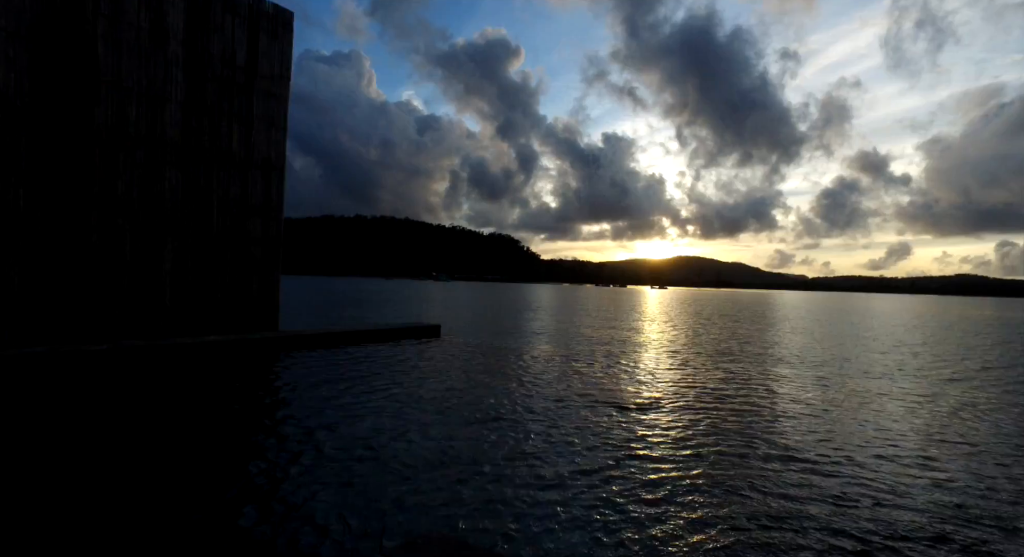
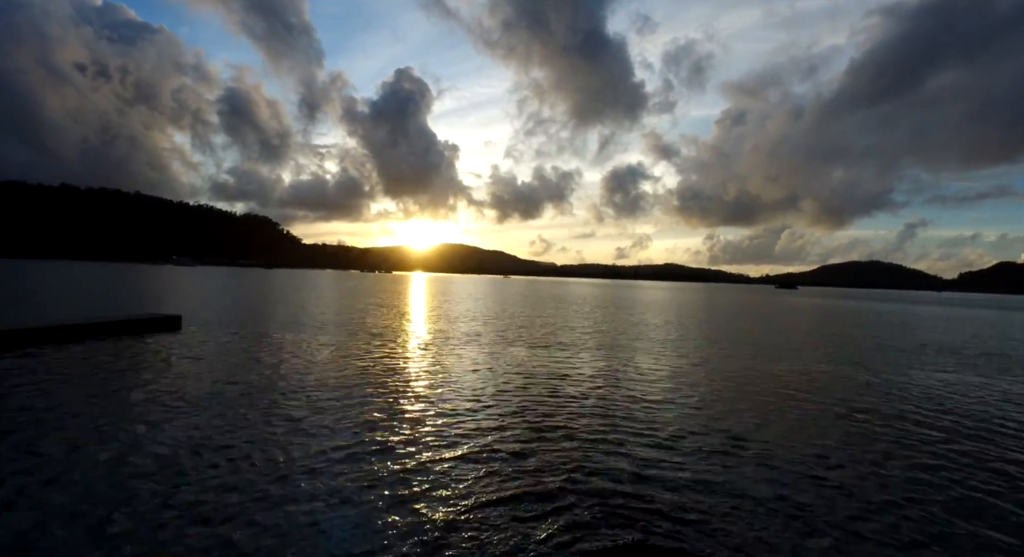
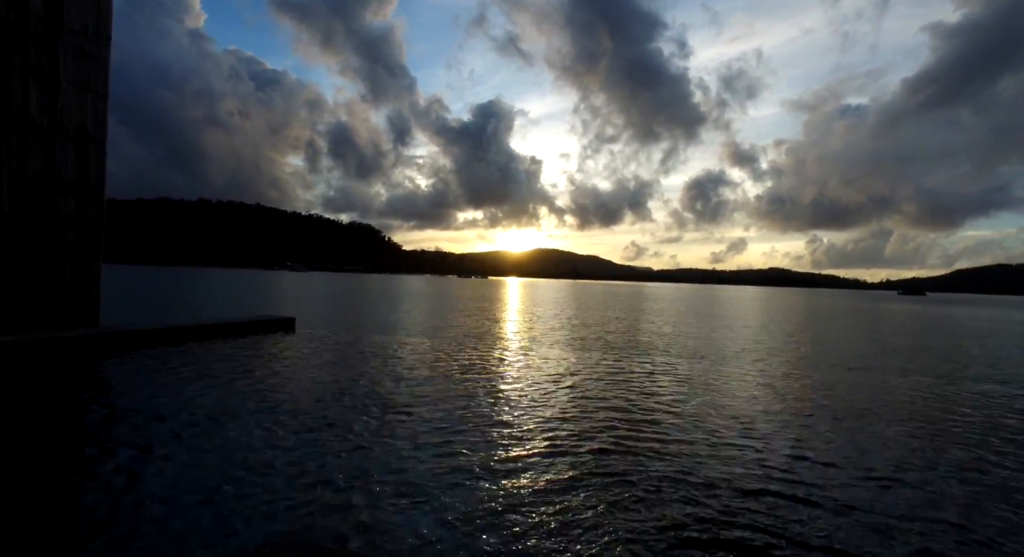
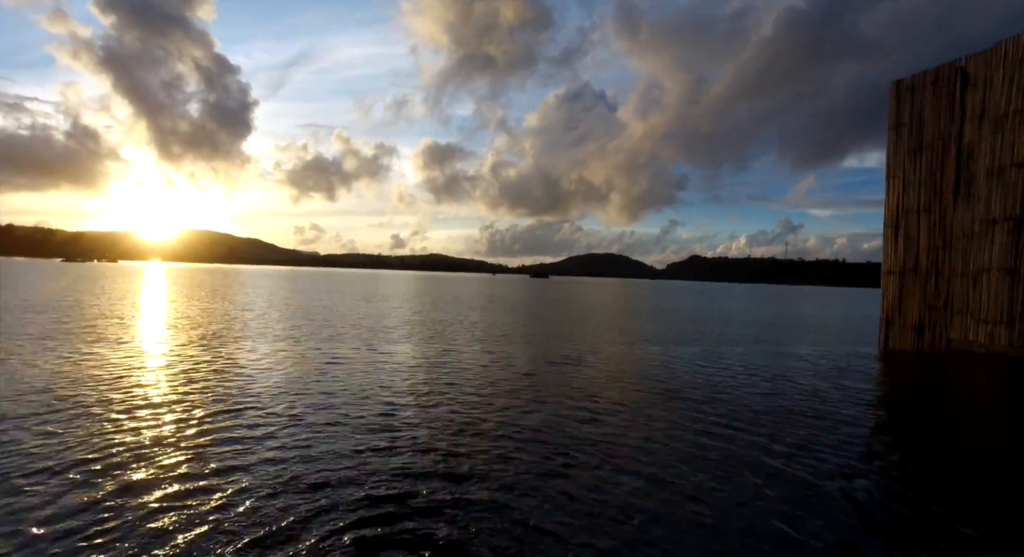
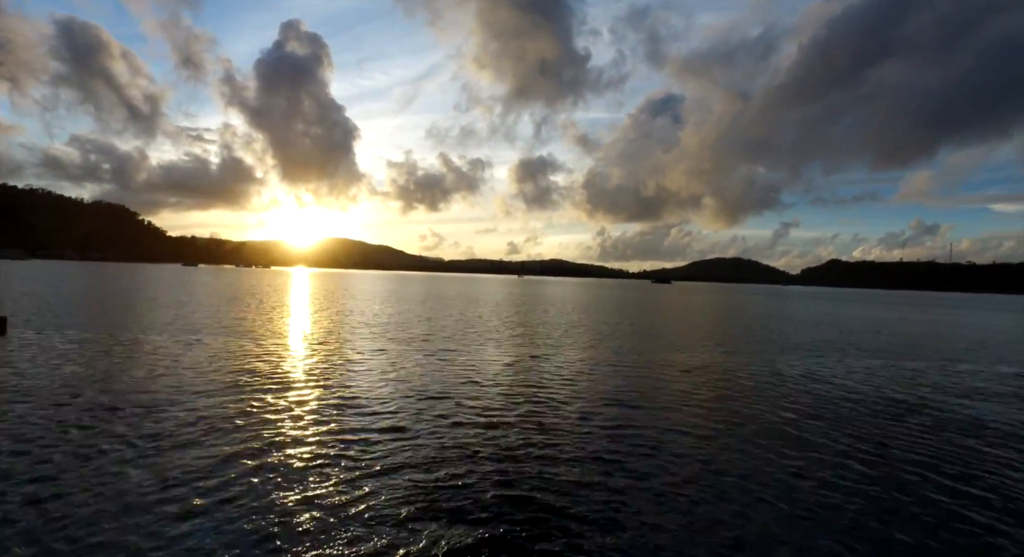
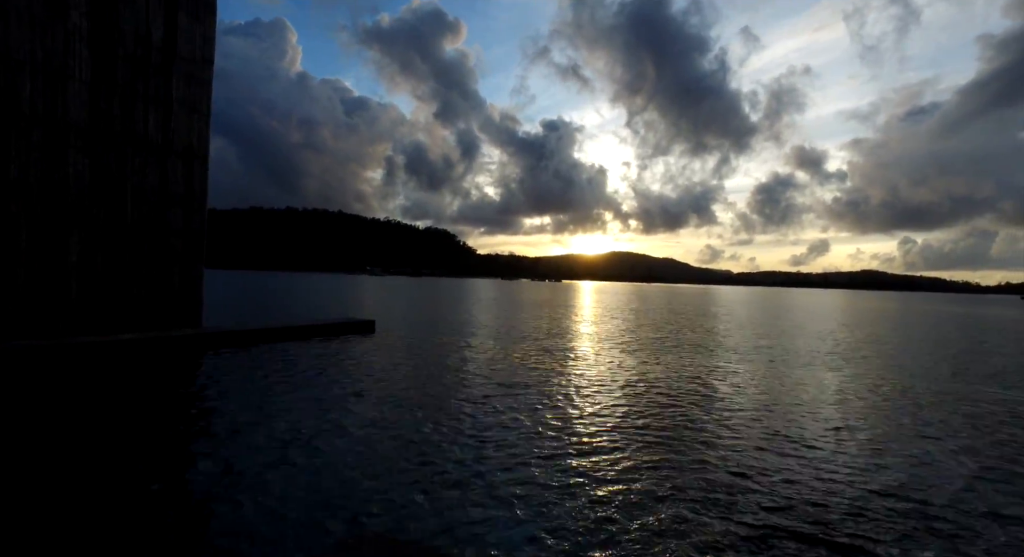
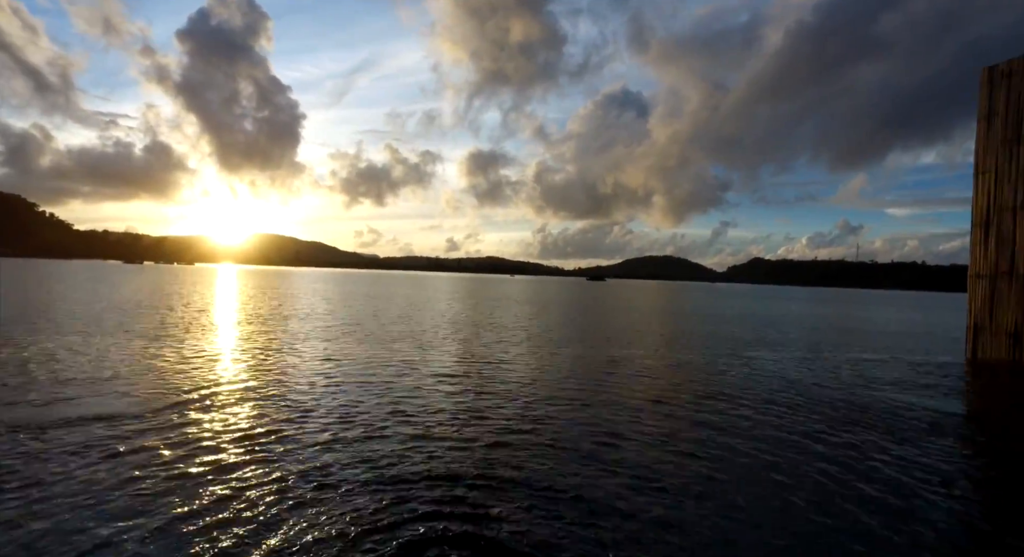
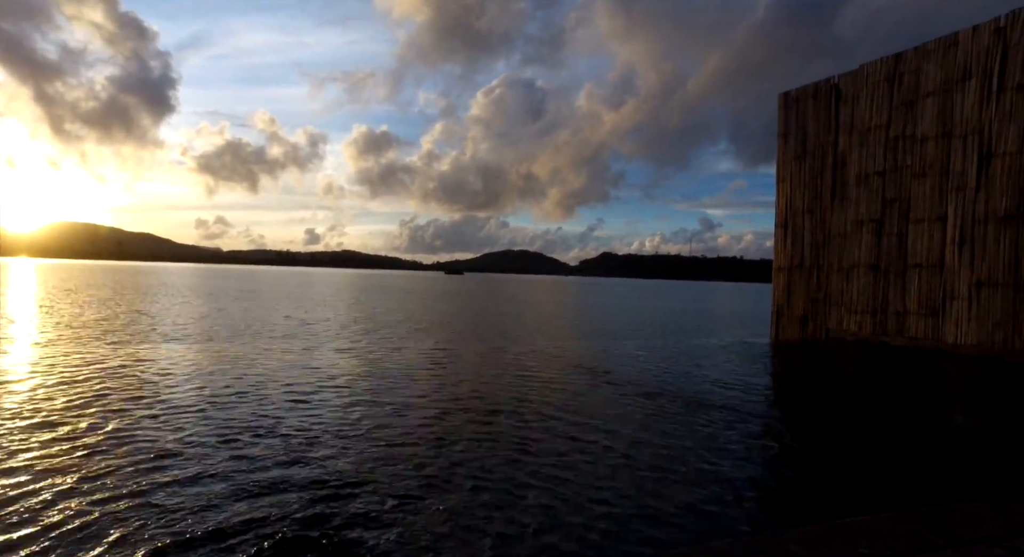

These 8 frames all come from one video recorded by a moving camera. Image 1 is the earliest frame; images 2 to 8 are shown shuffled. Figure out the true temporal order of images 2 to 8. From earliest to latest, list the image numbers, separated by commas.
6, 3, 2, 5, 7, 4, 8
